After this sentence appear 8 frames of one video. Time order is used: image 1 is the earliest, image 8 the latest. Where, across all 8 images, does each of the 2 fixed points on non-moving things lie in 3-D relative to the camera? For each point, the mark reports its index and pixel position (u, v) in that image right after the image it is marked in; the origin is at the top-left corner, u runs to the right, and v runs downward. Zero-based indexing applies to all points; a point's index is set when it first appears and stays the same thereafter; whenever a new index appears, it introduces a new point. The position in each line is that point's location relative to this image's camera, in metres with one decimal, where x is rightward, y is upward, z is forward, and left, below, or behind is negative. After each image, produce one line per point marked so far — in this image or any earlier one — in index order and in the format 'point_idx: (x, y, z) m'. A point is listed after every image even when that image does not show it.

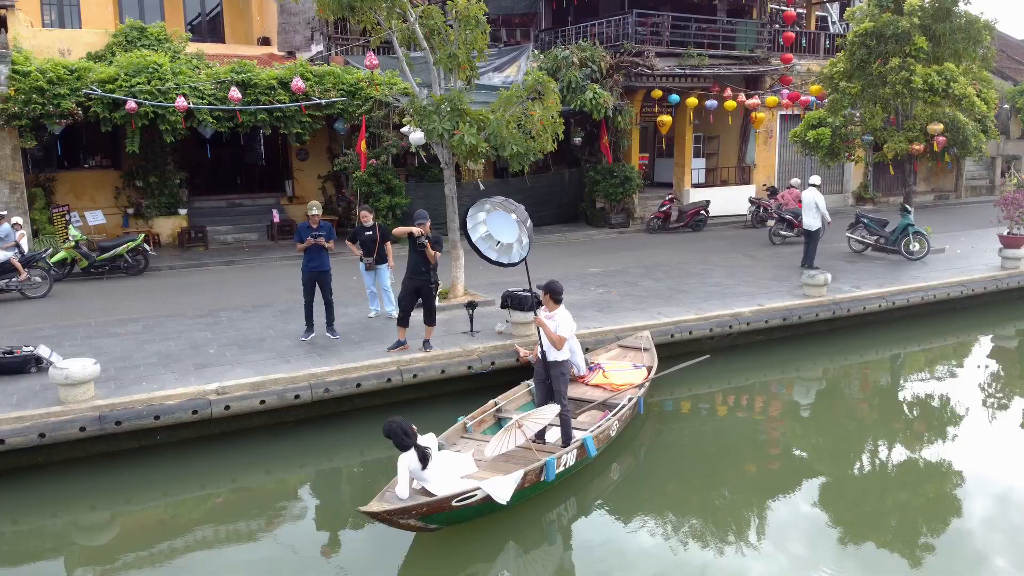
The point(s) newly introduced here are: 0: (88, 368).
0: (-3.5, -0.7, +6.3) m
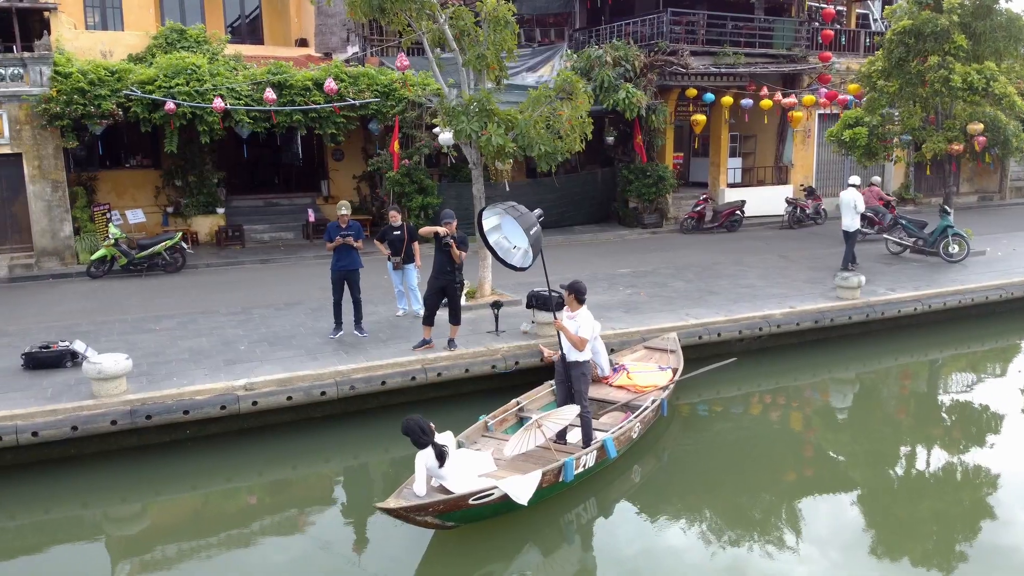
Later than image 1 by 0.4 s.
0: (-3.4, -0.6, +6.5) m
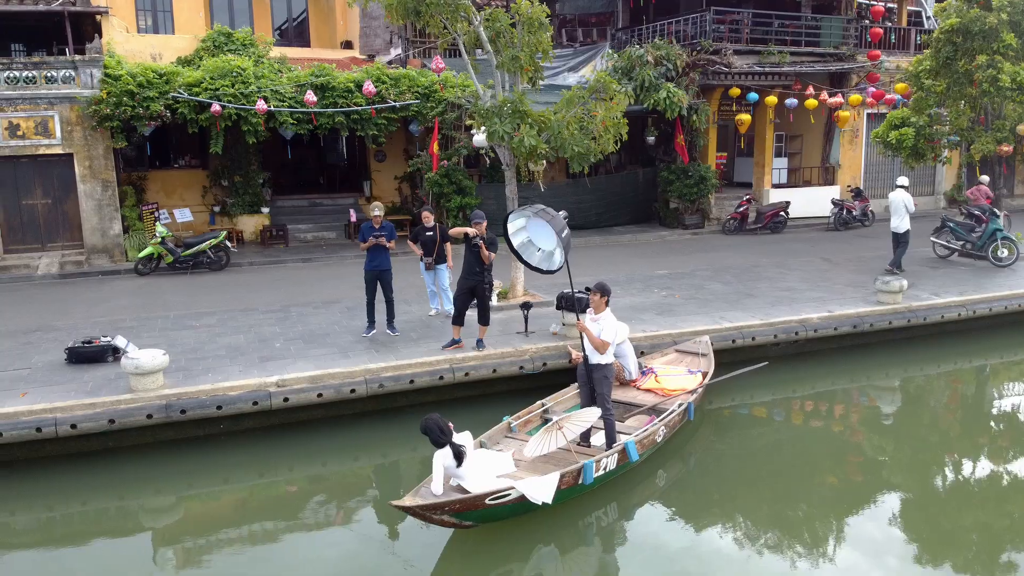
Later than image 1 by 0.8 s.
0: (-3.1, -0.6, +6.7) m
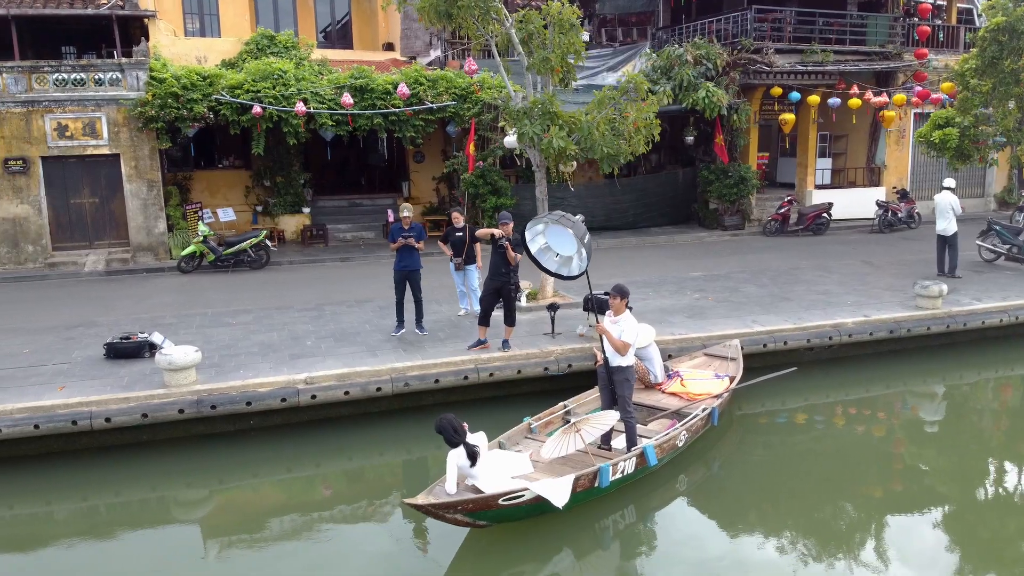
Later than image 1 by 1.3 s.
0: (-2.9, -0.6, +6.8) m
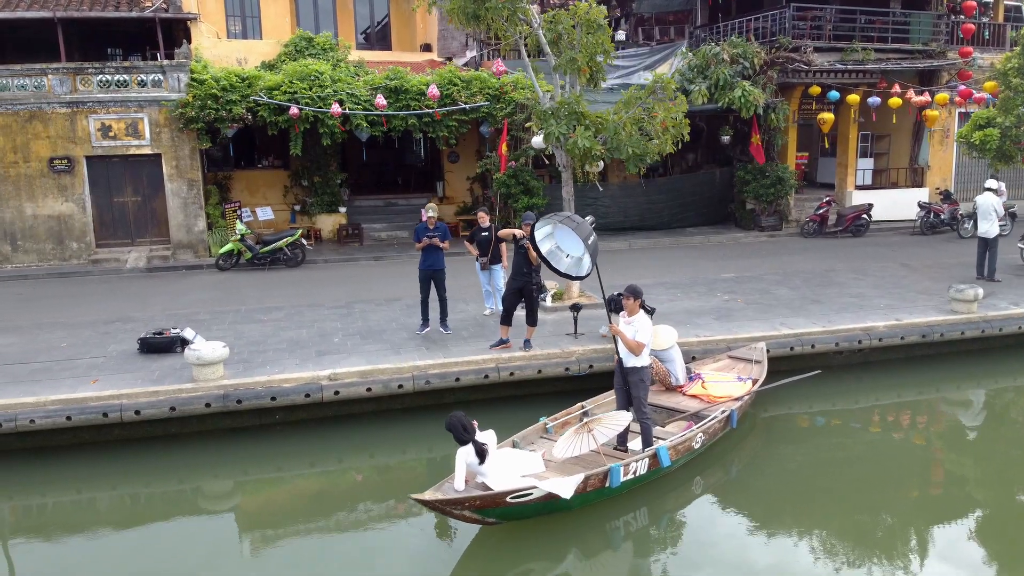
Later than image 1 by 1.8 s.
0: (-2.7, -0.6, +7.0) m
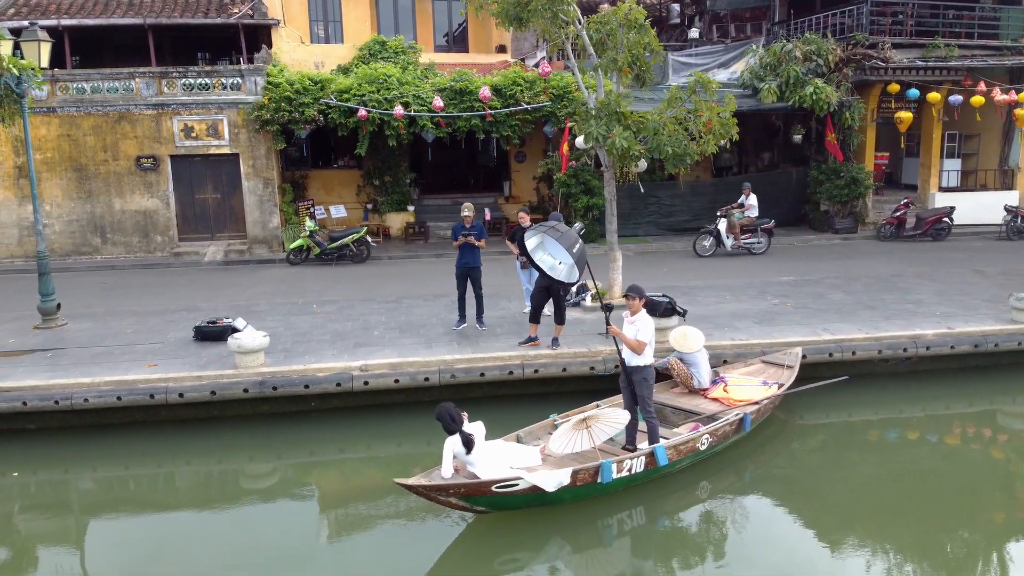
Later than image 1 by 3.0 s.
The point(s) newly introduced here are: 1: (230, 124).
0: (-2.5, -0.5, +7.5) m
1: (-6.1, +3.5, +16.3) m
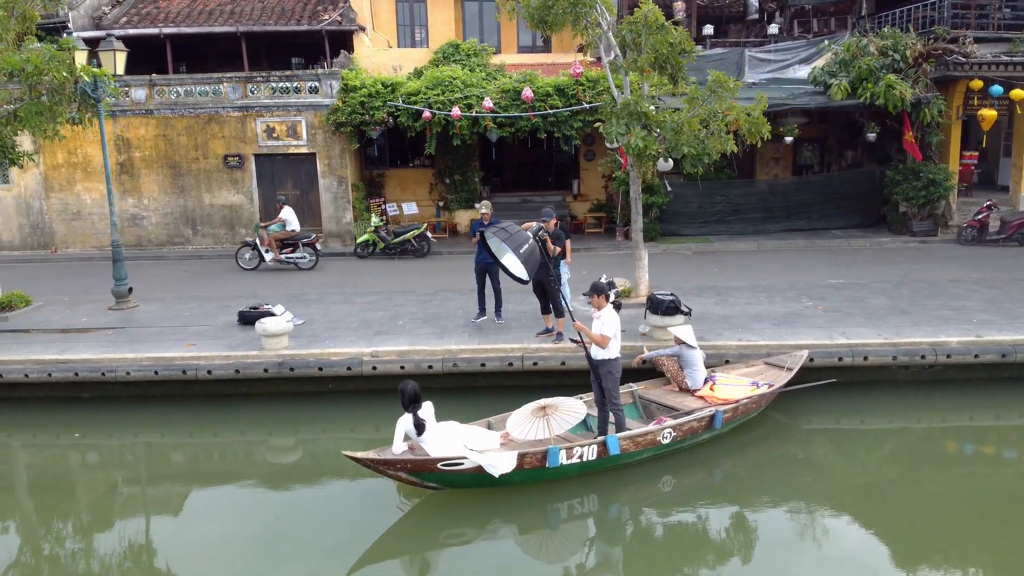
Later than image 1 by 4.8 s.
0: (-2.5, -0.4, +8.2) m
1: (-4.7, +3.8, +17.3) m
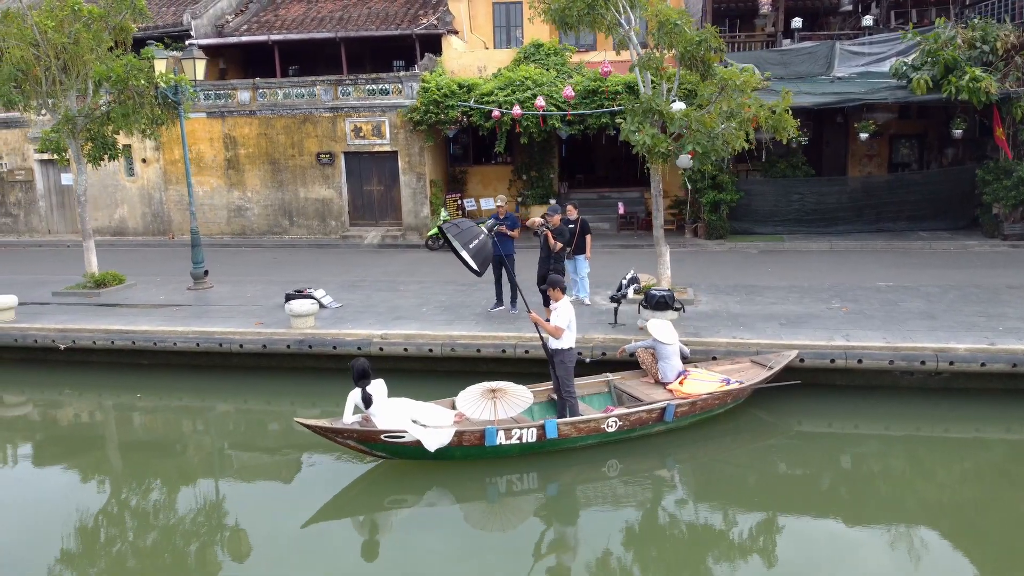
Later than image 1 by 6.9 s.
0: (-2.5, -0.2, +9.1) m
1: (-3.1, +4.0, +18.5) m
